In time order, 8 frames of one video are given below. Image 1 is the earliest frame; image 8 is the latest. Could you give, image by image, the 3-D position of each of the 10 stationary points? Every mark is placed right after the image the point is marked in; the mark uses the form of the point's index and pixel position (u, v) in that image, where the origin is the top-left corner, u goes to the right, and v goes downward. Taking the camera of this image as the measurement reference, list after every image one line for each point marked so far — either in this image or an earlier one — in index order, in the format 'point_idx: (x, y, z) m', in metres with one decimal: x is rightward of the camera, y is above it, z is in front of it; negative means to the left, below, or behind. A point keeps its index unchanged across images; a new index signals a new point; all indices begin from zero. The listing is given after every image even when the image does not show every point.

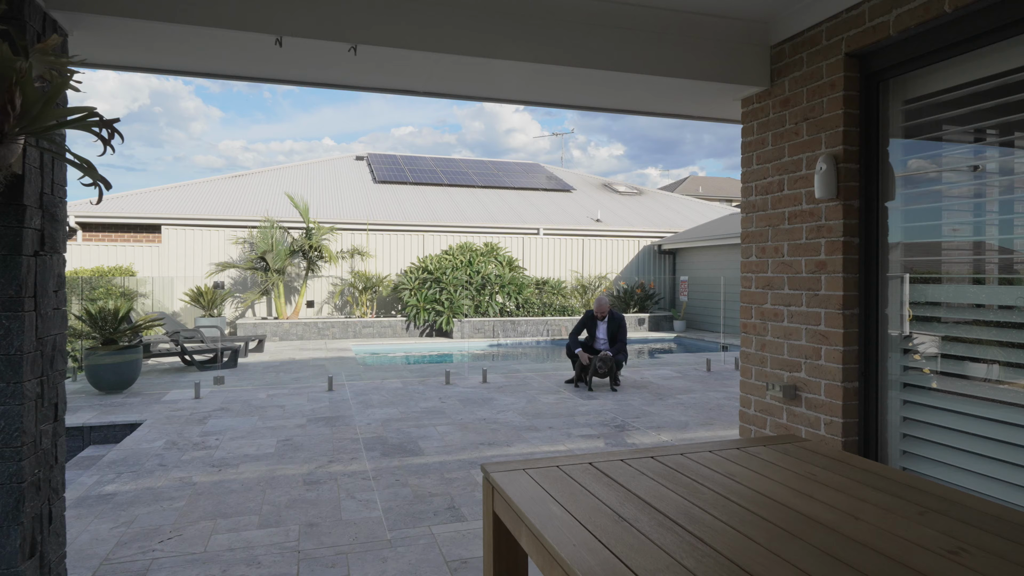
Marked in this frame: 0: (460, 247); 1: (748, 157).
0: (-1.2, +0.9, +13.9) m
1: (+1.3, +0.7, +3.5) m
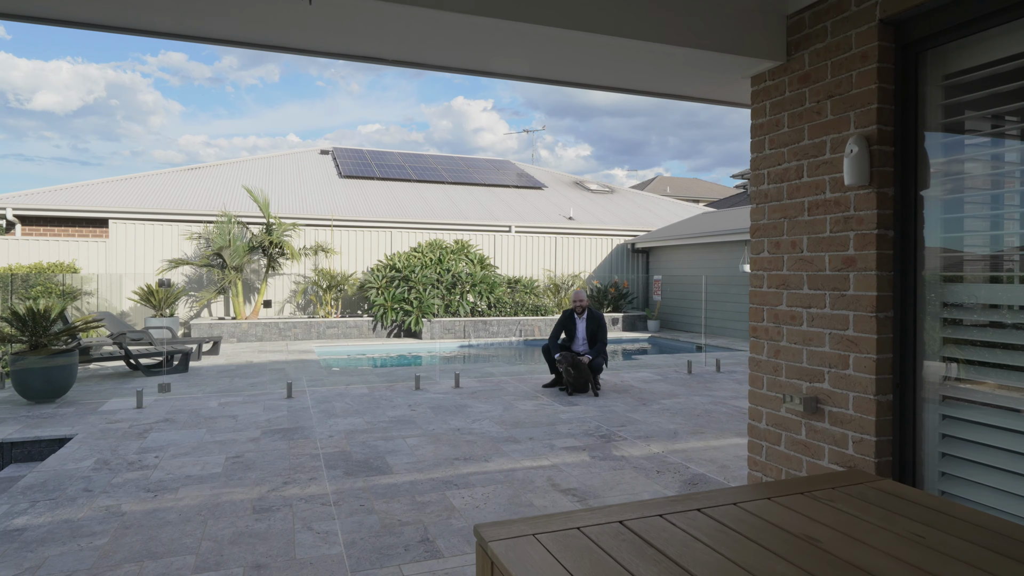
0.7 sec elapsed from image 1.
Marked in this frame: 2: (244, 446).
0: (-1.8, +0.9, +13.4) m
1: (+1.2, +0.7, +3.1) m
2: (-2.0, -1.2, +4.6) m
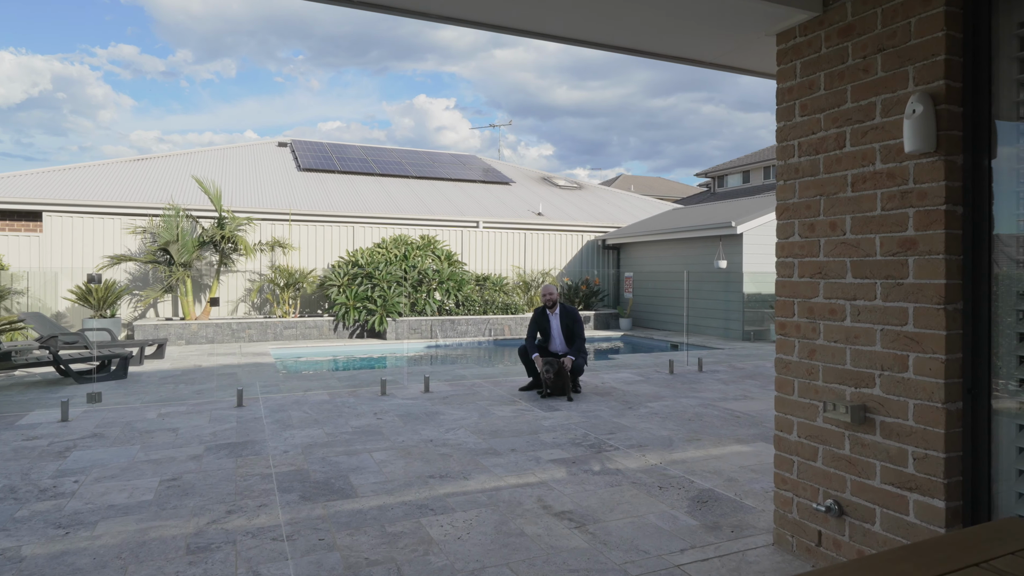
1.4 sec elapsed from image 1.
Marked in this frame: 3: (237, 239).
0: (-2.4, +1.0, +12.8) m
1: (+1.2, +0.8, +2.7) m
2: (-2.1, -1.1, +4.0) m
3: (-5.0, +0.9, +11.4) m
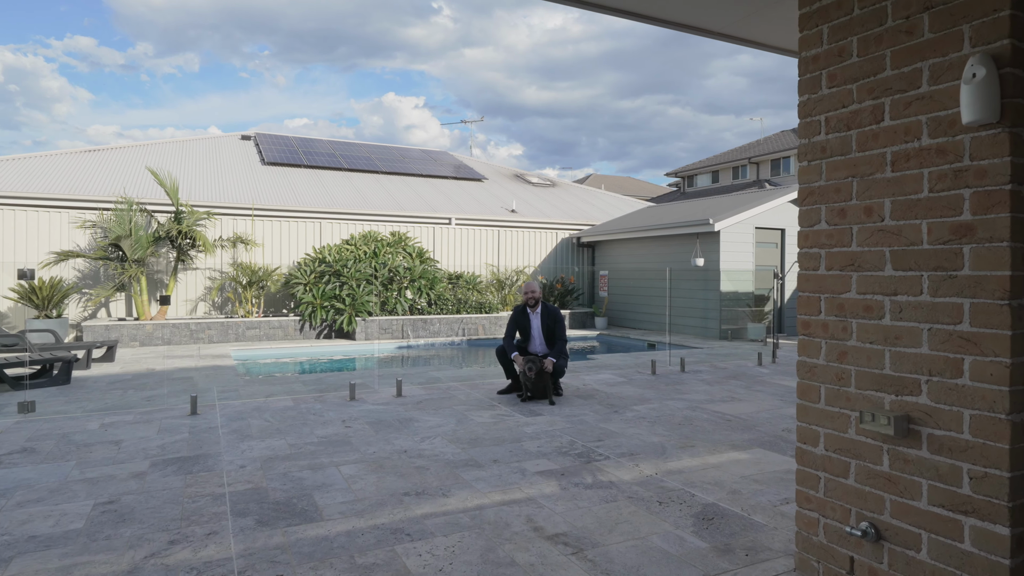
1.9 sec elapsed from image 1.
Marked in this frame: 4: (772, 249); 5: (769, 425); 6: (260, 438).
0: (-2.9, +1.0, +12.3) m
1: (+1.1, +0.8, +2.4) m
2: (-2.2, -1.1, +3.5) m
3: (-5.5, +0.9, +10.8) m
4: (+5.0, +0.7, +12.1) m
5: (+2.1, -1.1, +5.0) m
6: (-1.8, -1.1, +4.5) m
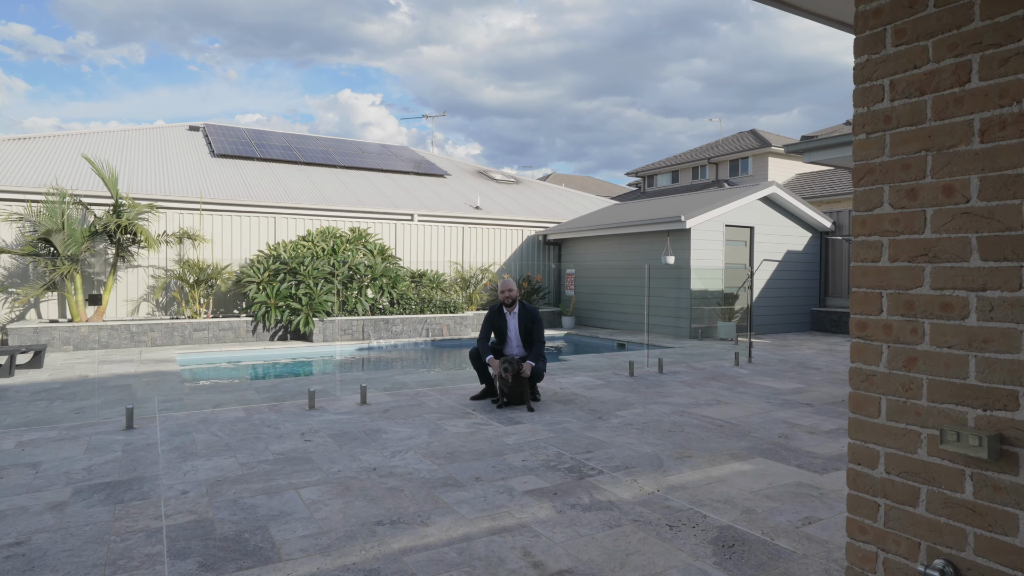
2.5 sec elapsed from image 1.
0: (-3.6, +1.0, +11.7) m
1: (+1.2, +0.8, +2.0) m
2: (-2.2, -1.1, +2.9) m
3: (-6.0, +0.9, +10.0) m
4: (+4.4, +0.8, +12.0) m
5: (+1.9, -1.1, +4.7) m
6: (-1.9, -1.1, +4.0) m
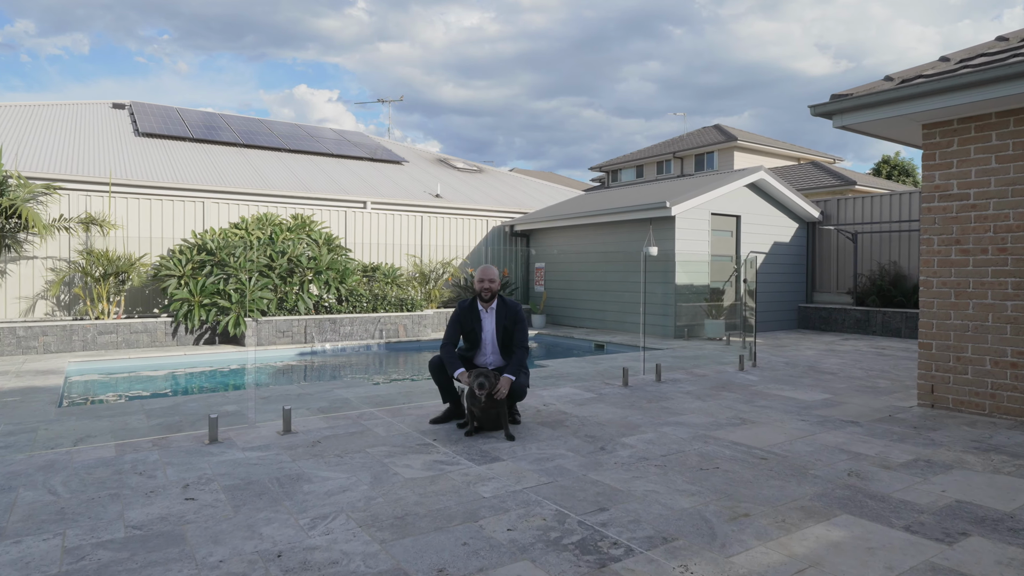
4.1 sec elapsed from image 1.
0: (-4.1, +1.1, +10.1) m
1: (+1.2, +0.9, +0.8) m
2: (-2.3, -1.0, +1.5) m
3: (-6.5, +1.0, +8.3) m
4: (+3.8, +0.9, +10.9) m
5: (+1.8, -1.0, +3.6) m
6: (-2.0, -1.0, +2.5) m
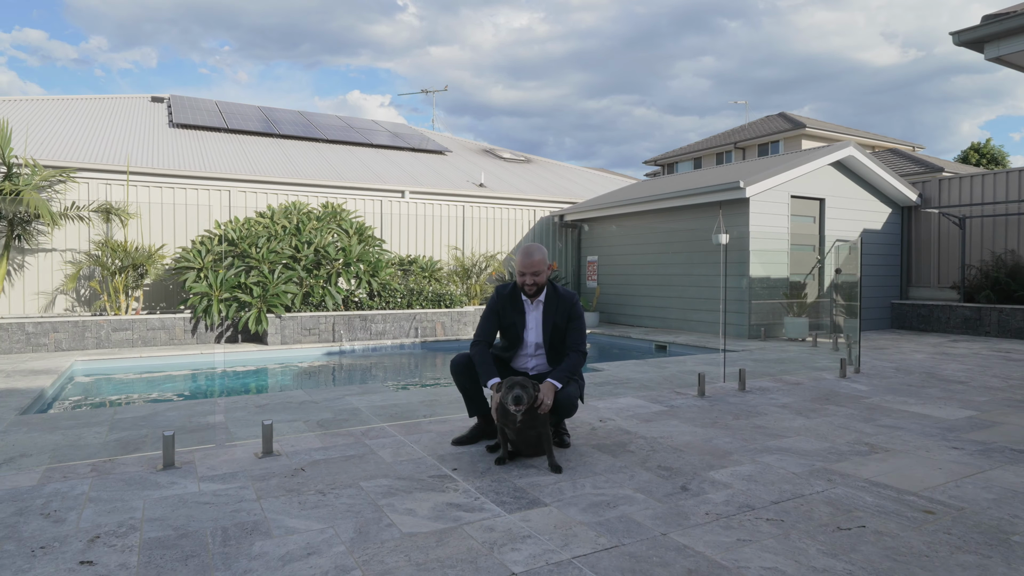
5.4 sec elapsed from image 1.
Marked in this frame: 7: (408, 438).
0: (-3.4, +1.2, +9.4) m
1: (+1.1, +1.0, -0.4) m
2: (-2.2, -0.9, +0.6) m
3: (-5.9, +1.1, +7.7) m
4: (+4.5, +1.0, +9.5) m
5: (+1.9, -0.9, +2.4) m
6: (-1.9, -0.9, +1.6) m
7: (-0.6, -0.9, +3.6) m
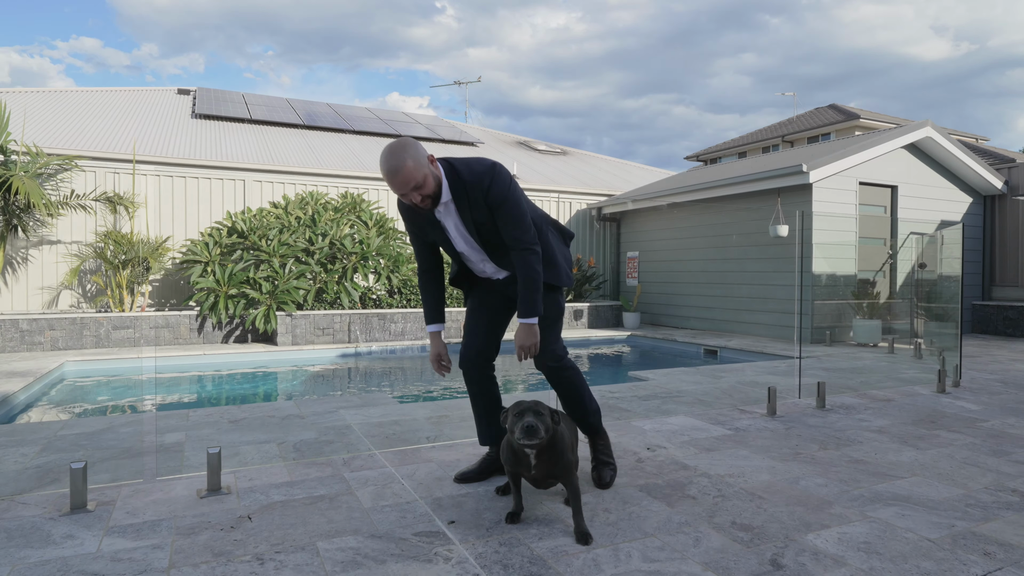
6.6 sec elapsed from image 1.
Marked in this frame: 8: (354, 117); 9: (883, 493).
0: (-3.0, +1.2, +8.7) m
1: (+1.0, +1.0, -1.2) m
2: (-2.3, -0.9, -0.1) m
3: (-5.5, +1.2, +7.2) m
4: (+5.0, +1.0, +8.5) m
5: (+2.0, -0.9, +1.4) m
6: (-1.9, -0.8, +0.9) m
7: (-0.5, -0.8, +2.8) m
8: (-3.9, +4.2, +15.4) m
9: (+1.5, -0.8, +2.6) m
